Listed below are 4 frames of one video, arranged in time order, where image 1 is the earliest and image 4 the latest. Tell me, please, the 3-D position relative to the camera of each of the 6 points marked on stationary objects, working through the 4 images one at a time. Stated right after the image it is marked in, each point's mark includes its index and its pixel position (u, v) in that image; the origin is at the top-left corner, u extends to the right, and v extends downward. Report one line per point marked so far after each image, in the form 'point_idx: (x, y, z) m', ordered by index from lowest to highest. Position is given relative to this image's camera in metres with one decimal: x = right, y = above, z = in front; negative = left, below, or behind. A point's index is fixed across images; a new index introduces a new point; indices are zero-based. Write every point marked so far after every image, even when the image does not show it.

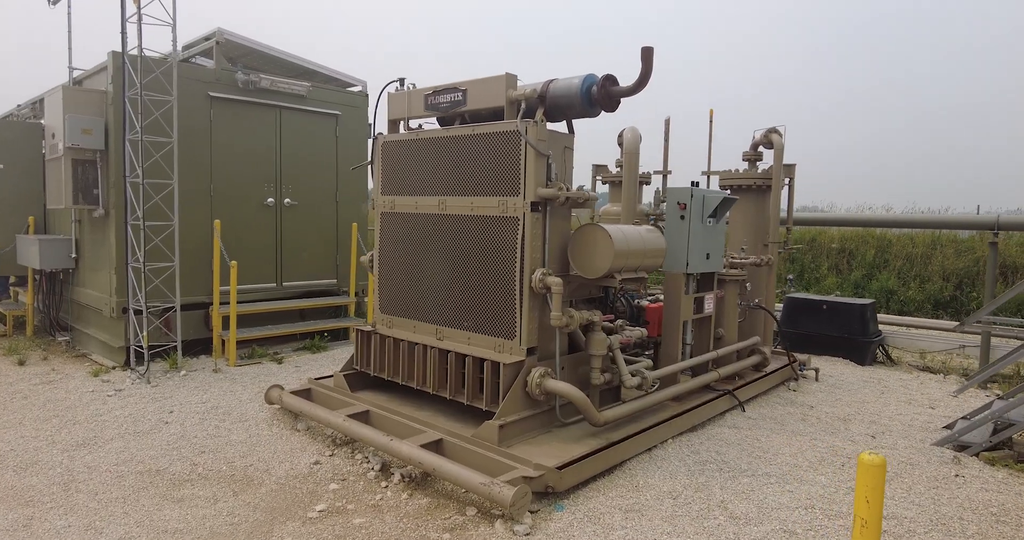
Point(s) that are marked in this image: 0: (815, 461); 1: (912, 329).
0: (+2.2, -1.4, +4.6) m
1: (+5.6, -0.8, +9.1) m
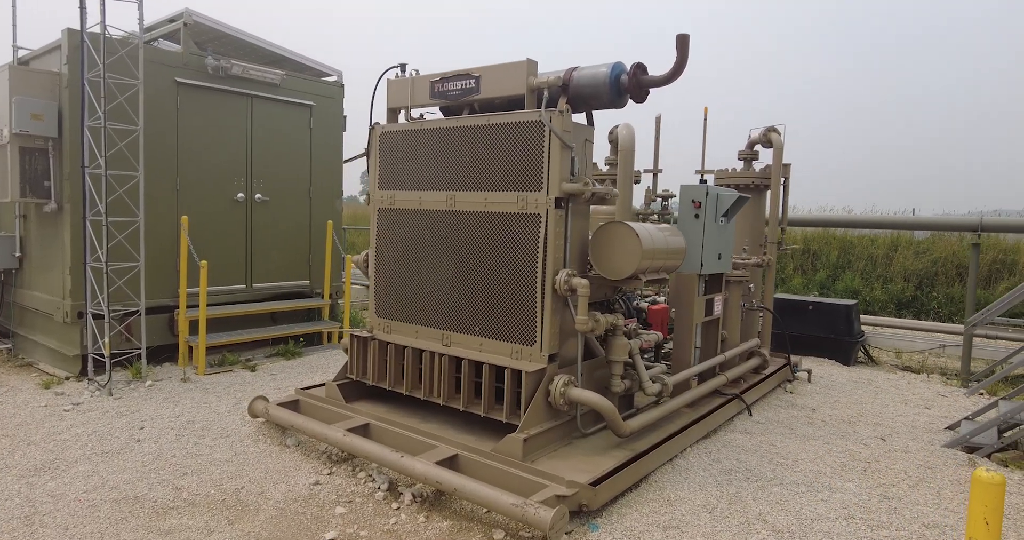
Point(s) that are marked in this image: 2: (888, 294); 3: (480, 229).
0: (+2.3, -1.4, +4.5) m
1: (+5.3, -0.8, +9.3) m
2: (+7.2, -0.5, +12.5) m
3: (-0.2, +0.3, +4.3) m
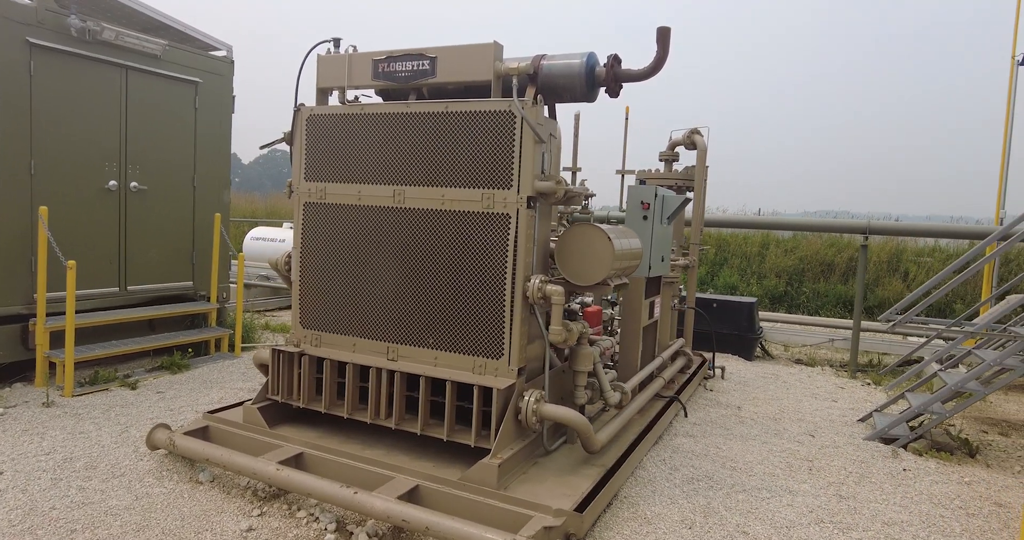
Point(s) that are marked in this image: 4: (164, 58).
0: (+1.9, -1.4, +4.6) m
1: (+4.0, -0.8, +9.9) m
2: (+5.2, -0.4, +13.4) m
3: (-0.5, +0.2, +3.8) m
4: (-3.4, +2.1, +6.3) m
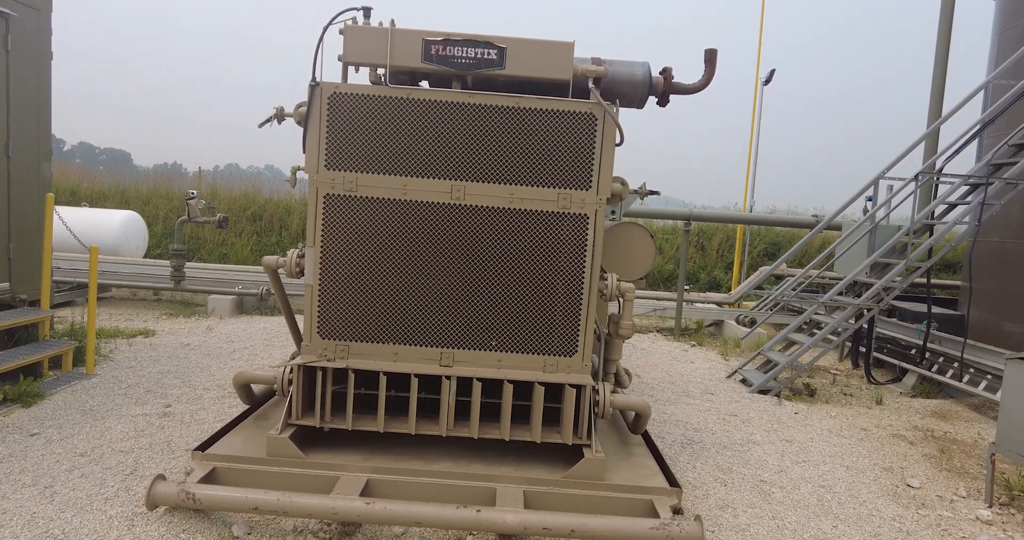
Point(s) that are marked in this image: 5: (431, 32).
0: (+1.8, -1.3, +5.4) m
1: (+1.3, -0.5, +11.1) m
2: (+0.9, +0.1, +14.8) m
3: (-0.1, +0.2, +3.7) m
4: (-3.8, +2.1, +4.6) m
5: (-0.5, +1.3, +3.6) m
